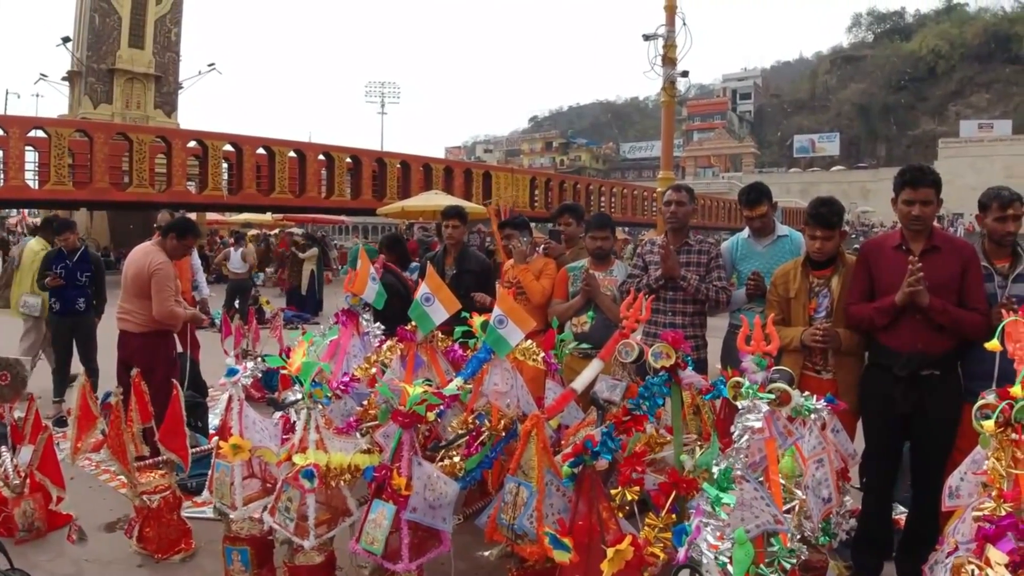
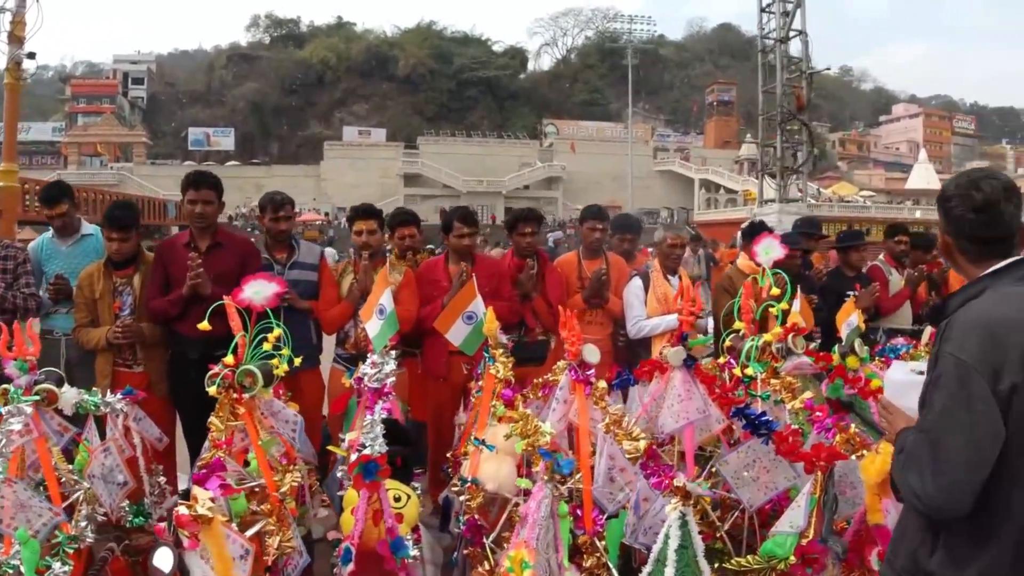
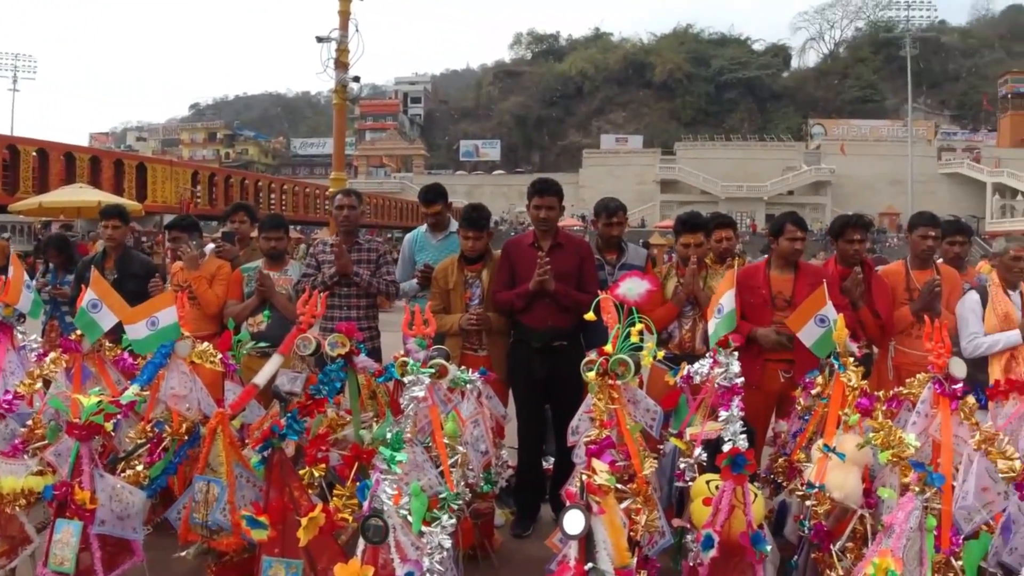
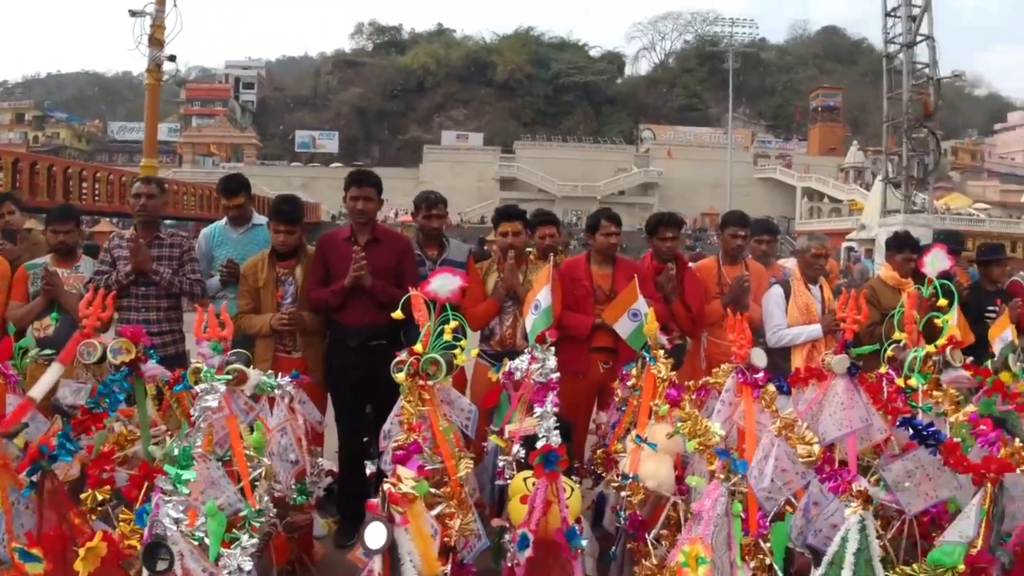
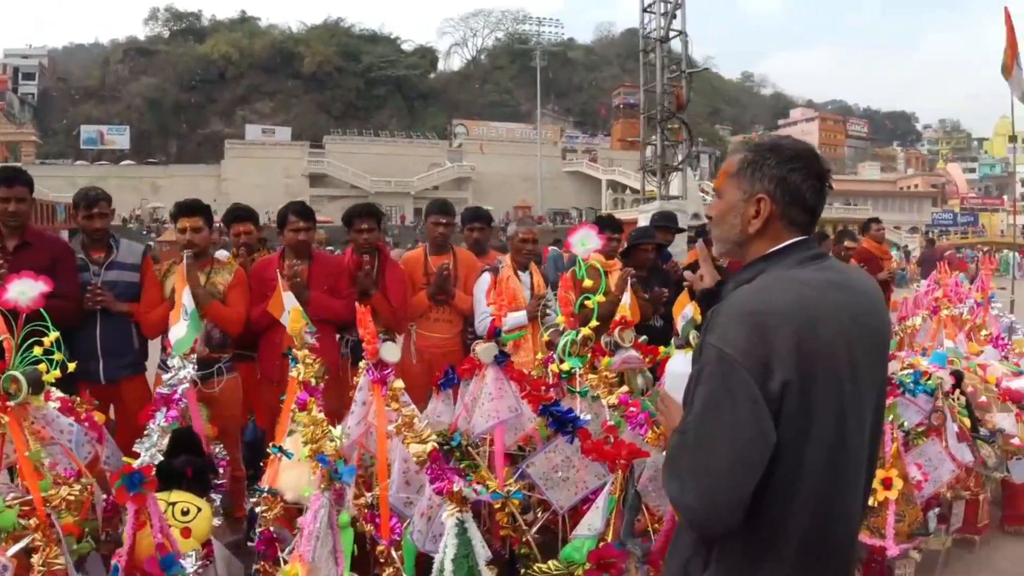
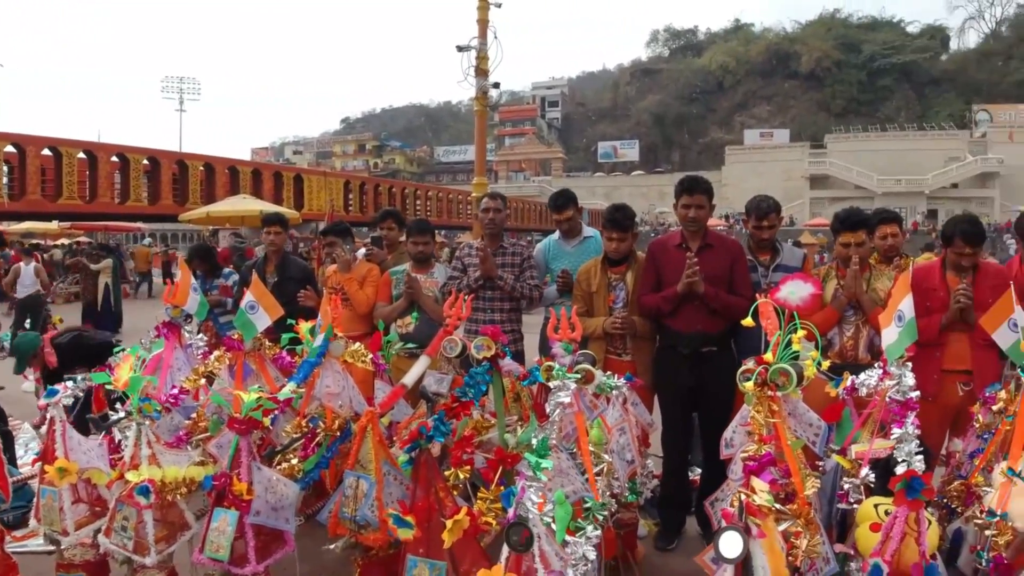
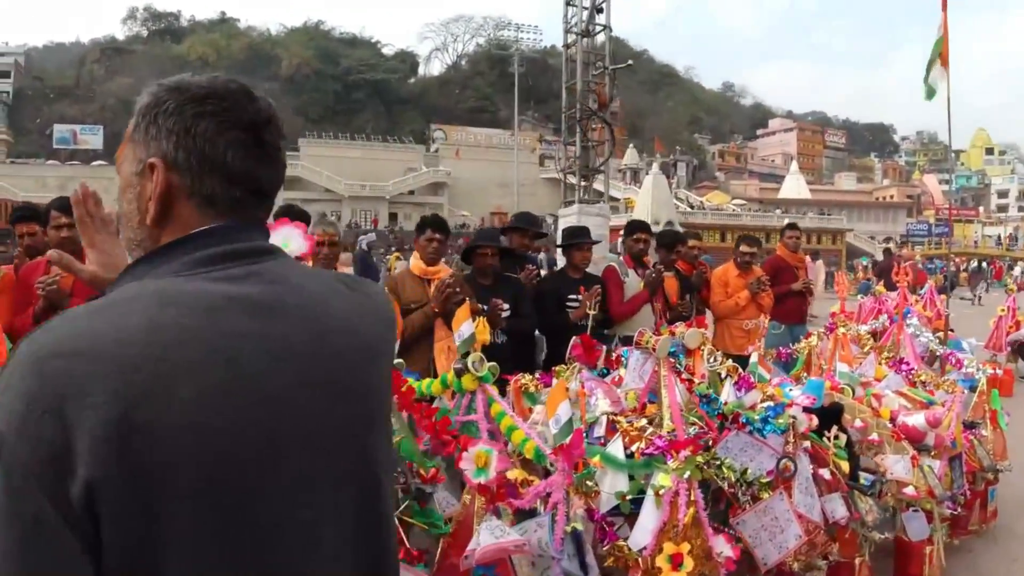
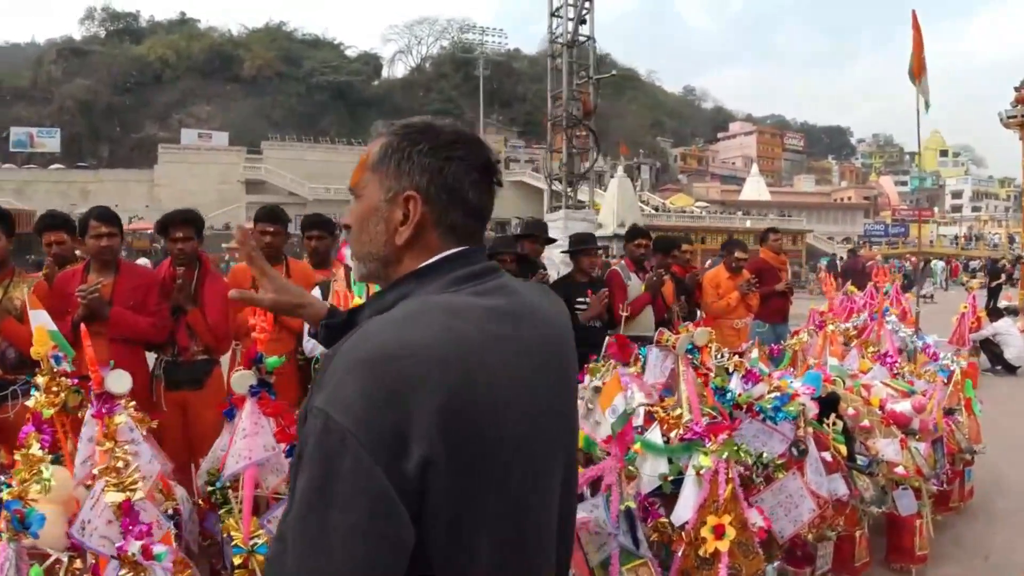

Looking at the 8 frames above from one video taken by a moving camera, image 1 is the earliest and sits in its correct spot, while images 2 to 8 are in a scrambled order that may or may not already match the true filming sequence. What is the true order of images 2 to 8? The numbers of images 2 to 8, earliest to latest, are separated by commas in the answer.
6, 3, 4, 2, 5, 8, 7
